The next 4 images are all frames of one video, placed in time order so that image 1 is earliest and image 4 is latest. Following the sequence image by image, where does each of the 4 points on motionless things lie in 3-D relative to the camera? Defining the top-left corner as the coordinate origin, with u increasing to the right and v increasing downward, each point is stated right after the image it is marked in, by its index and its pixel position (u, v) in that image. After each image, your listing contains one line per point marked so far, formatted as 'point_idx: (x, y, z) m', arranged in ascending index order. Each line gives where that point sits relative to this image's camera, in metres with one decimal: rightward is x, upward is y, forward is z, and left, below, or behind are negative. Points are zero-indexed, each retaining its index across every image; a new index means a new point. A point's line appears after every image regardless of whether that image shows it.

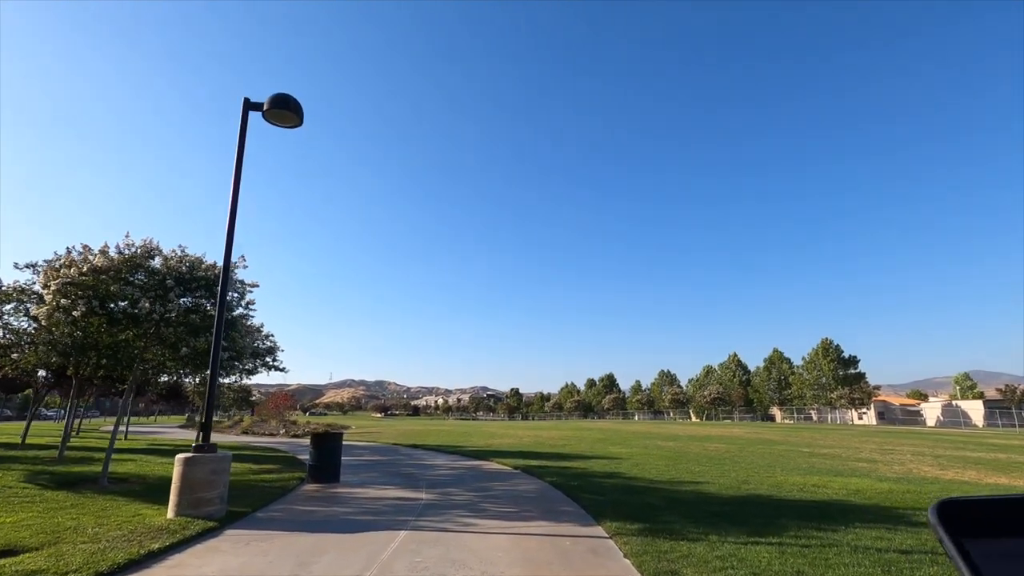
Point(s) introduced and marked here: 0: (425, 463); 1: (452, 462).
0: (-2.8, -5.6, +17.2) m
1: (-2.0, -5.5, +17.0) m
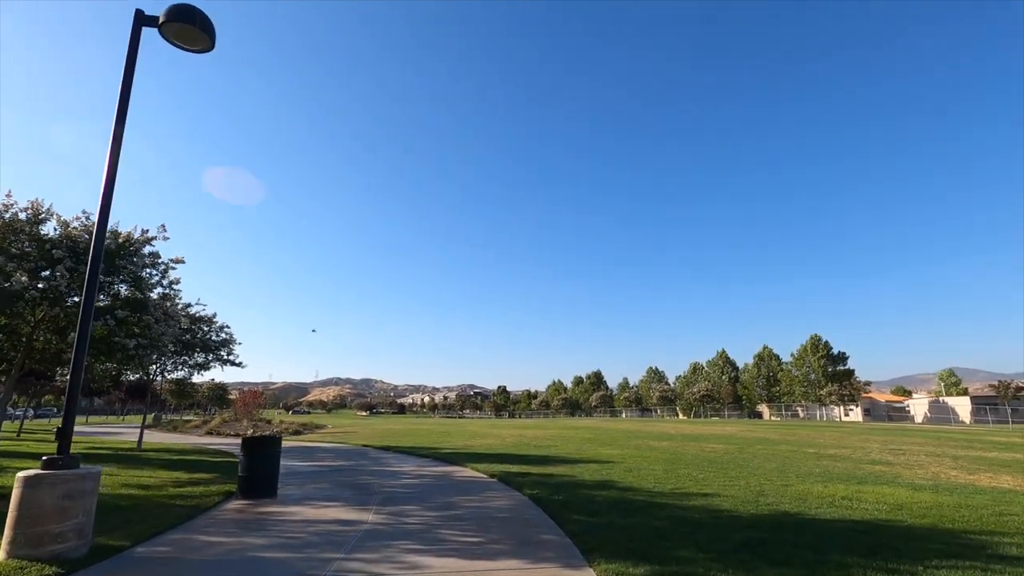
0: (-3.4, -5.0, +15.0) m
1: (-2.6, -5.0, +14.9) m
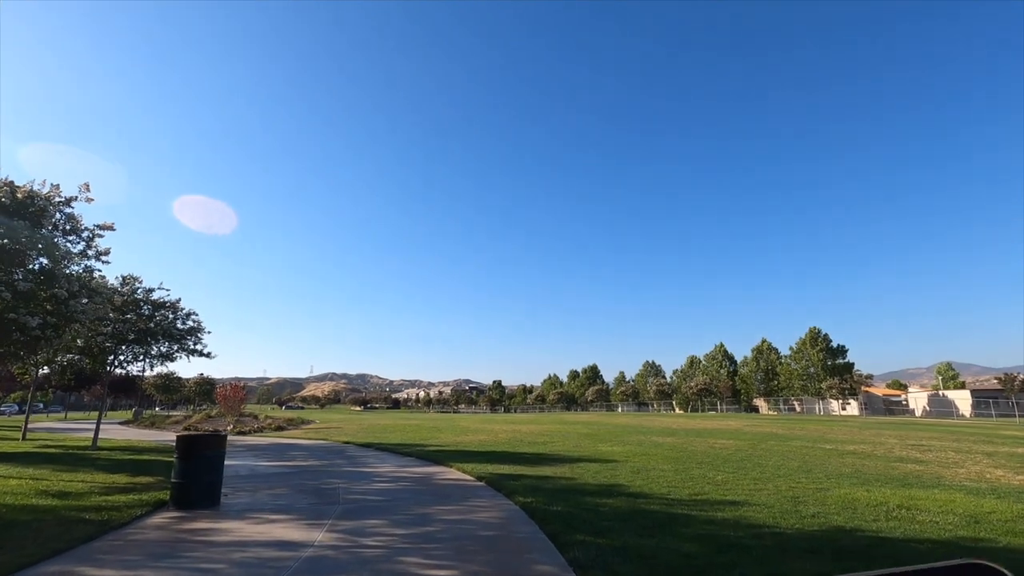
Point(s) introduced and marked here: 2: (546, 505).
0: (-3.6, -4.5, +13.3) m
1: (-2.8, -4.4, +13.2) m
2: (+0.5, -3.3, +8.2) m
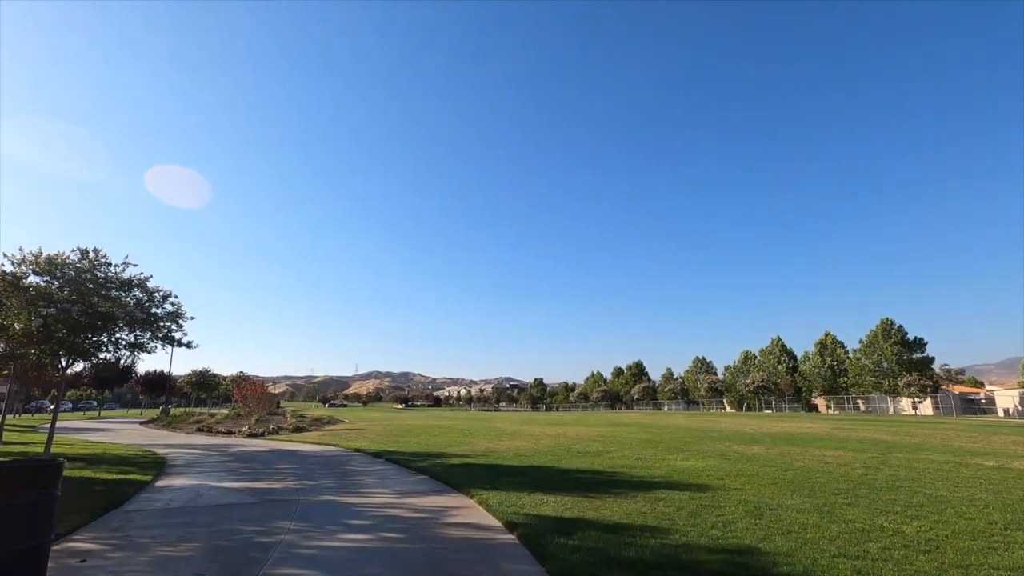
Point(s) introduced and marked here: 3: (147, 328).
0: (-2.8, -3.7, +9.3) m
1: (-2.0, -3.6, +9.1) m
2: (+0.9, -2.4, +3.9) m
3: (-11.1, -1.3, +16.6) m
